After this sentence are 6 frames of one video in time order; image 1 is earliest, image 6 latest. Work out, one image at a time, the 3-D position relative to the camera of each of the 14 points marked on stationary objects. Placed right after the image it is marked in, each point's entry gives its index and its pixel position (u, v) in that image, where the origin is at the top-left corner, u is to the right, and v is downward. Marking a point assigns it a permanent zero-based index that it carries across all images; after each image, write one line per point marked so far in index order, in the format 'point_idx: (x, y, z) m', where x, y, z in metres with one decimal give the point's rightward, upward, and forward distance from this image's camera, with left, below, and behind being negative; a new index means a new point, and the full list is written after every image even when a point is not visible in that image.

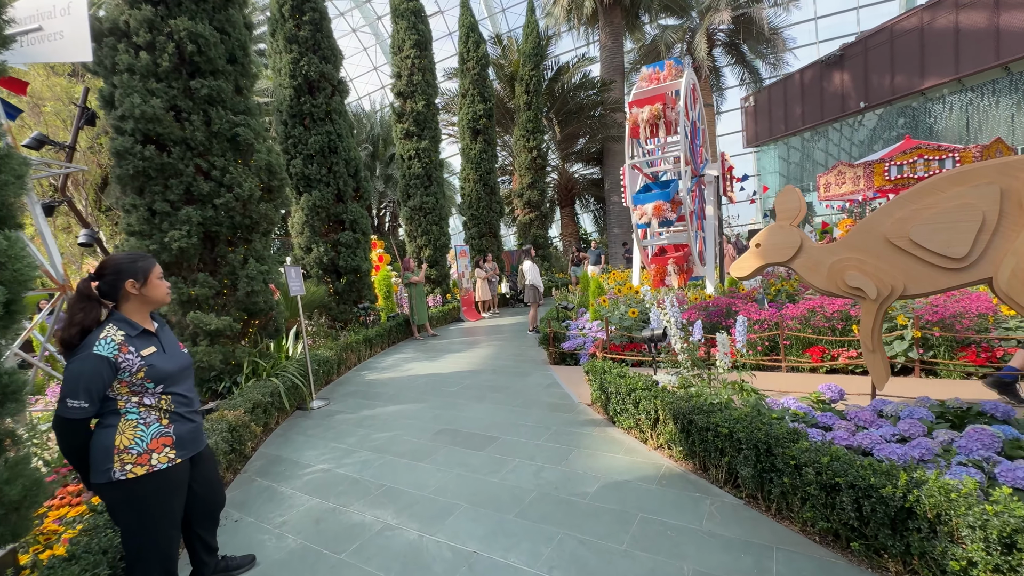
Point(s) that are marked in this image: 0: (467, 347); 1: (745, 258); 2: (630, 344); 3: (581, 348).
0: (-0.9, -1.1, +8.6) m
1: (+1.8, +0.2, +3.5) m
2: (+1.6, -0.8, +6.3) m
3: (+1.0, -0.9, +6.6) m
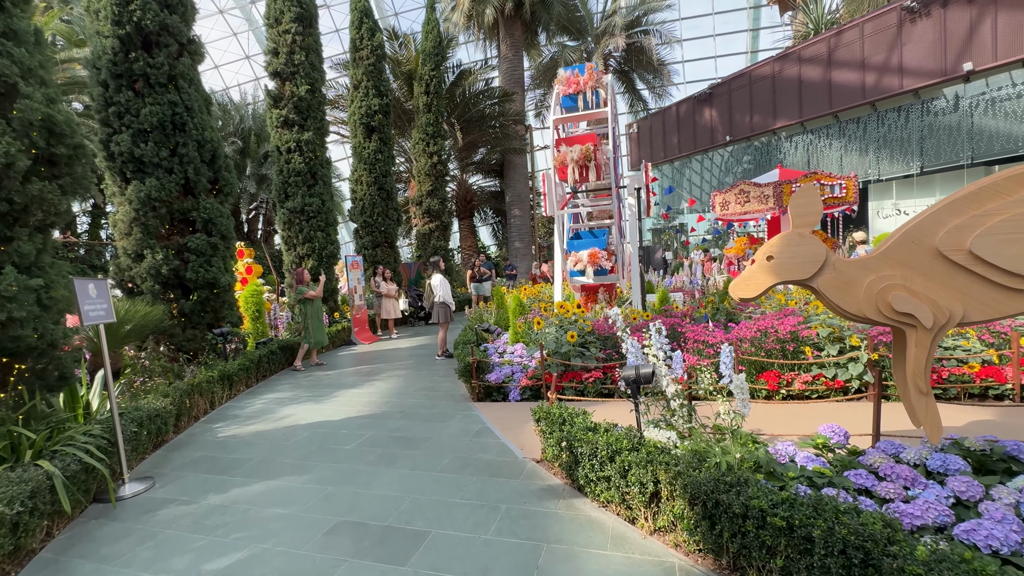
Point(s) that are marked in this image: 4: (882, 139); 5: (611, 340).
0: (-2.3, -1.4, +7.0) m
1: (+1.5, +0.1, +2.8) m
2: (+0.7, -1.0, +5.3) m
3: (0.0, -1.2, +5.5) m
4: (+14.6, +5.9, +18.1) m
5: (+1.2, -0.7, +5.6) m
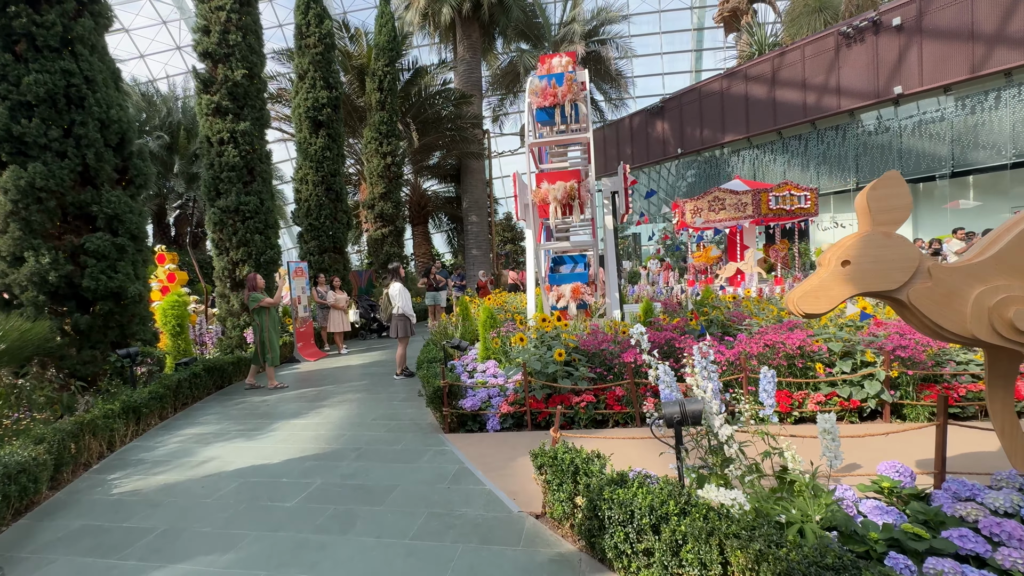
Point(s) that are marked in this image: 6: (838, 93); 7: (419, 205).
0: (-2.7, -1.6, +6.0) m
1: (+1.5, 0.0, +2.2) m
2: (+0.4, -1.1, +4.6) m
3: (-0.3, -1.3, +4.8) m
4: (+12.9, +5.6, +19.0) m
5: (+0.9, -0.8, +5.0) m
6: (+12.6, +7.6, +17.6) m
7: (-4.1, +3.6, +19.6) m
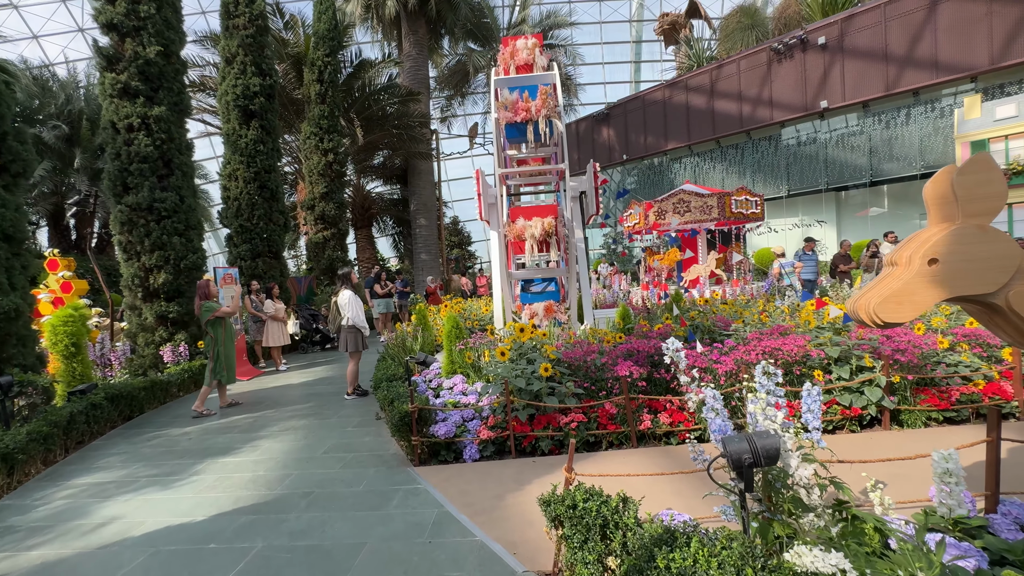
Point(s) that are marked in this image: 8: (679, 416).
0: (-3.0, -1.7, +5.0) m
1: (+1.6, 0.0, +1.8) m
2: (+0.3, -1.2, +4.1) m
3: (-0.5, -1.3, +4.1) m
4: (+10.8, +5.5, +20.0) m
5: (+0.7, -0.8, +4.5) m
6: (+10.6, +7.5, +18.5) m
7: (-6.1, +3.4, +18.4) m
8: (+1.5, -1.1, +4.0) m
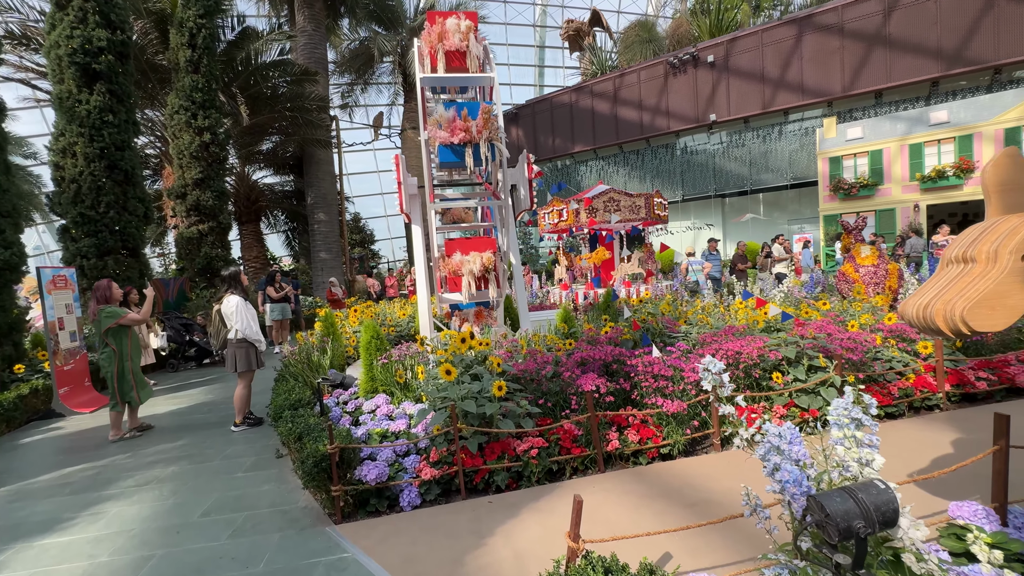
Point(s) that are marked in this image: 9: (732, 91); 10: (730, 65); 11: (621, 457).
0: (-3.5, -1.8, +3.7) m
1: (+1.7, 0.0, +1.5) m
2: (-0.1, -1.2, +3.4) m
3: (-0.8, -1.4, +3.3) m
4: (+6.8, +5.6, +21.1) m
5: (+0.2, -0.9, +3.9) m
6: (+6.9, +7.6, +19.7) m
7: (-9.4, +3.3, +16.1) m
8: (+1.1, -1.1, +3.6) m
9: (+8.9, +8.0, +18.1) m
10: (+8.8, +9.0, +18.1) m
11: (+0.9, -1.4, +3.7) m
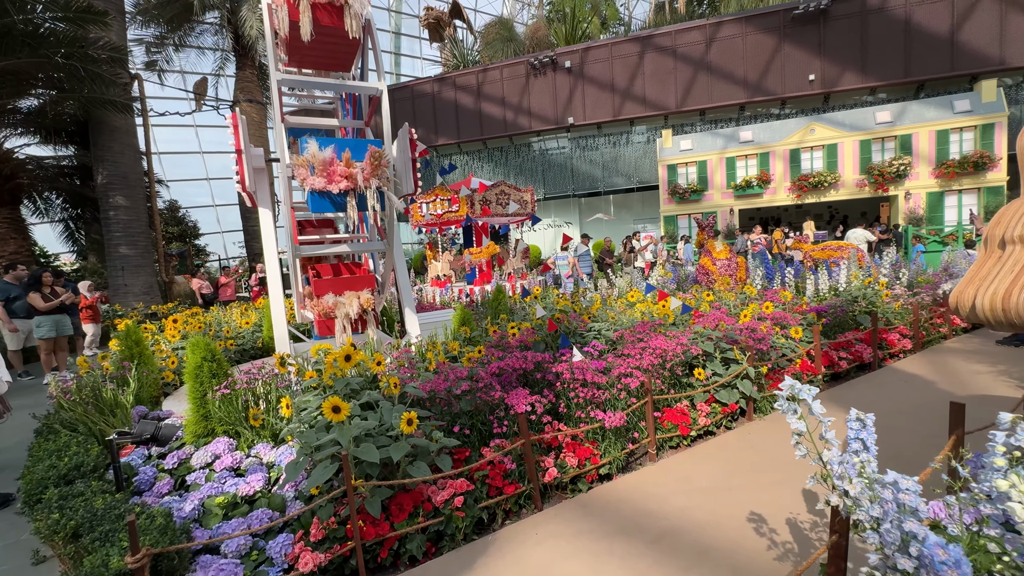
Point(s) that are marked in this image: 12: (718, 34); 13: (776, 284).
0: (-3.9, -1.8, +1.7) m
1: (+1.7, 0.0, +1.2) m
2: (-0.6, -1.2, +2.5) m
3: (-1.2, -1.4, +2.2) m
4: (+0.4, +5.8, +21.4) m
5: (-0.4, -0.8, +3.1) m
6: (+0.9, +7.8, +20.1) m
7: (-13.4, +3.1, +11.7) m
8: (+0.5, -1.1, +3.0) m
9: (+3.3, +8.2, +19.2) m
10: (+3.2, +9.2, +19.1) m
11: (+0.3, -1.3, +3.1) m
12: (+8.0, +9.8, +17.3) m
13: (+4.7, +0.1, +8.0) m
